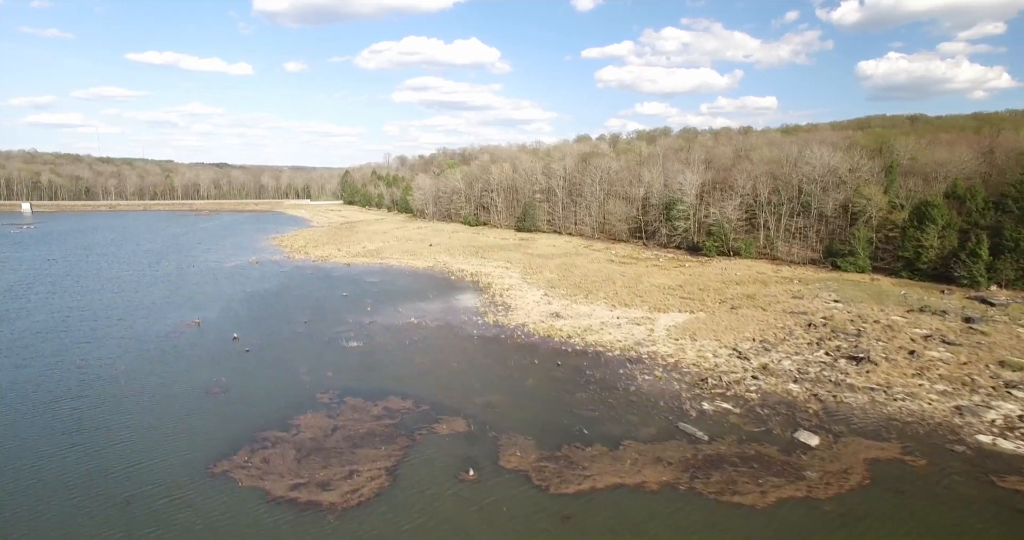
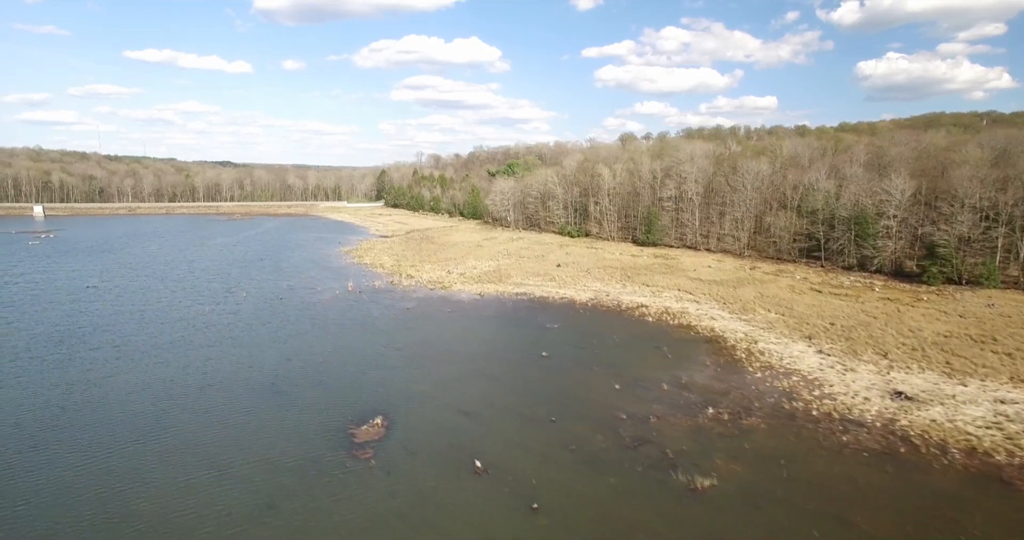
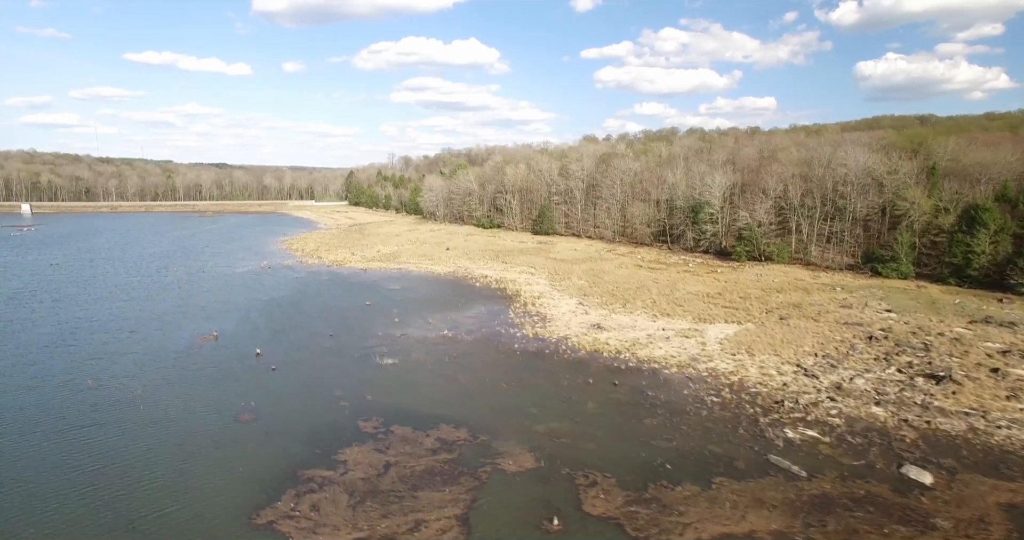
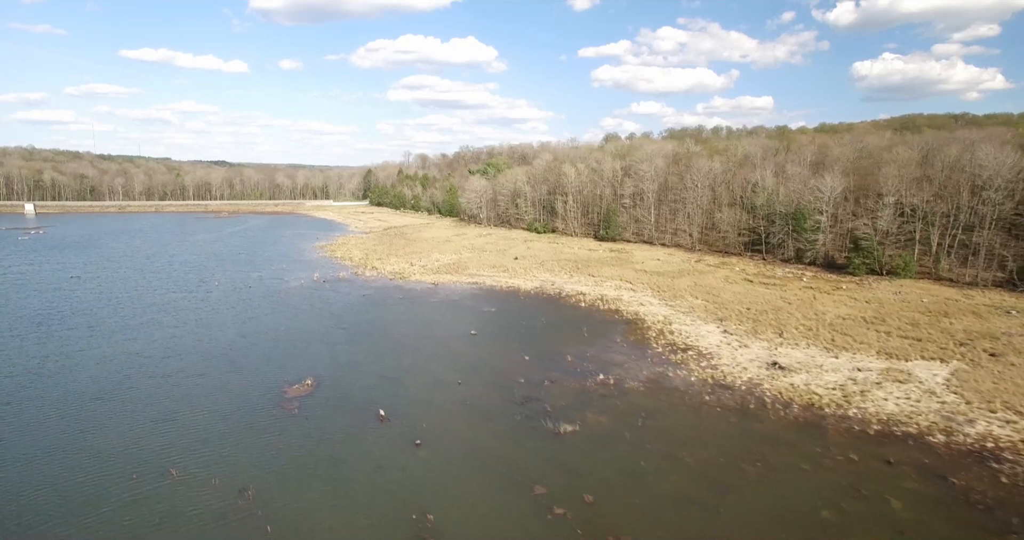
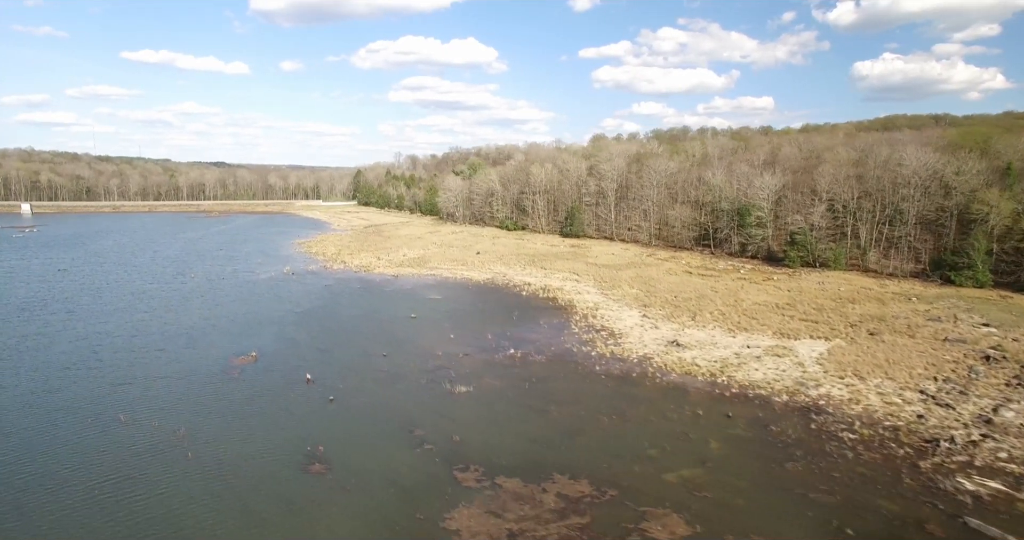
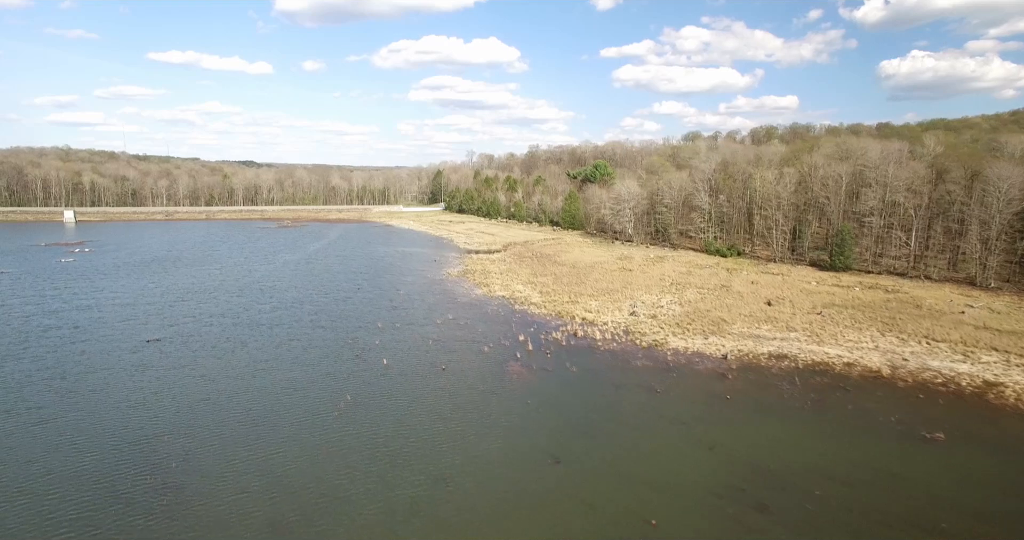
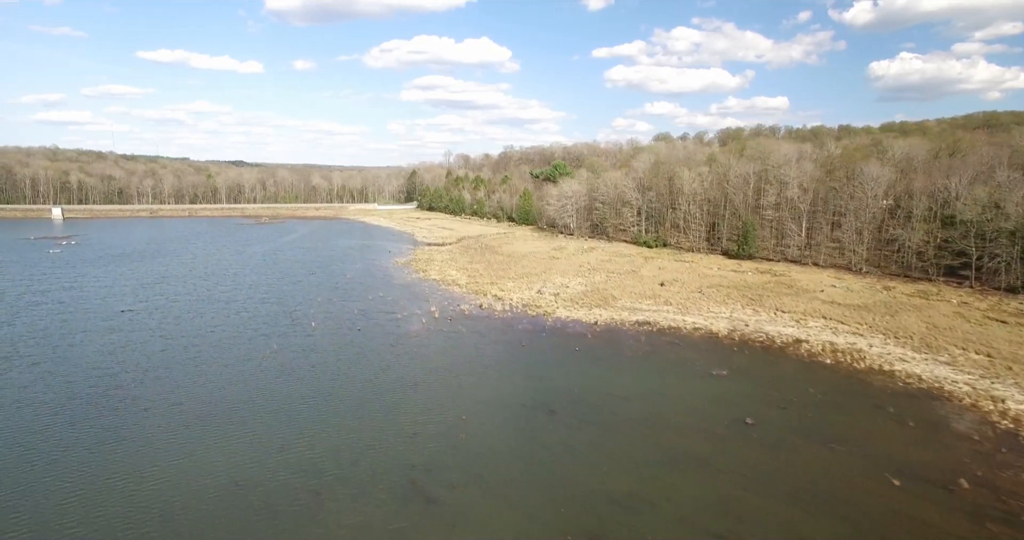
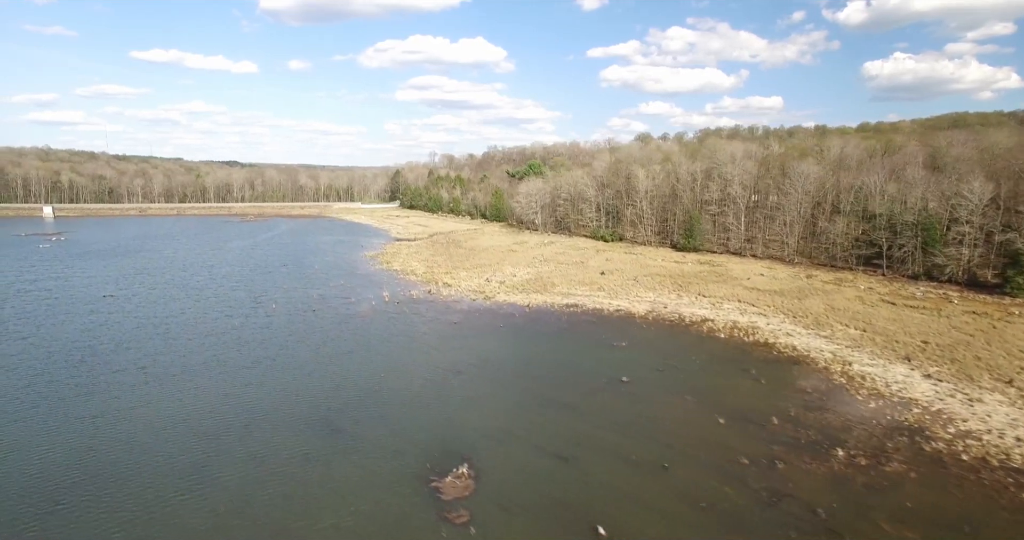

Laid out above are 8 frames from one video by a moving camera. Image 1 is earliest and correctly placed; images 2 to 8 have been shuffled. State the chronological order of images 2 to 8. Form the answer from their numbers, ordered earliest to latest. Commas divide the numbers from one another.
3, 5, 4, 2, 8, 7, 6
